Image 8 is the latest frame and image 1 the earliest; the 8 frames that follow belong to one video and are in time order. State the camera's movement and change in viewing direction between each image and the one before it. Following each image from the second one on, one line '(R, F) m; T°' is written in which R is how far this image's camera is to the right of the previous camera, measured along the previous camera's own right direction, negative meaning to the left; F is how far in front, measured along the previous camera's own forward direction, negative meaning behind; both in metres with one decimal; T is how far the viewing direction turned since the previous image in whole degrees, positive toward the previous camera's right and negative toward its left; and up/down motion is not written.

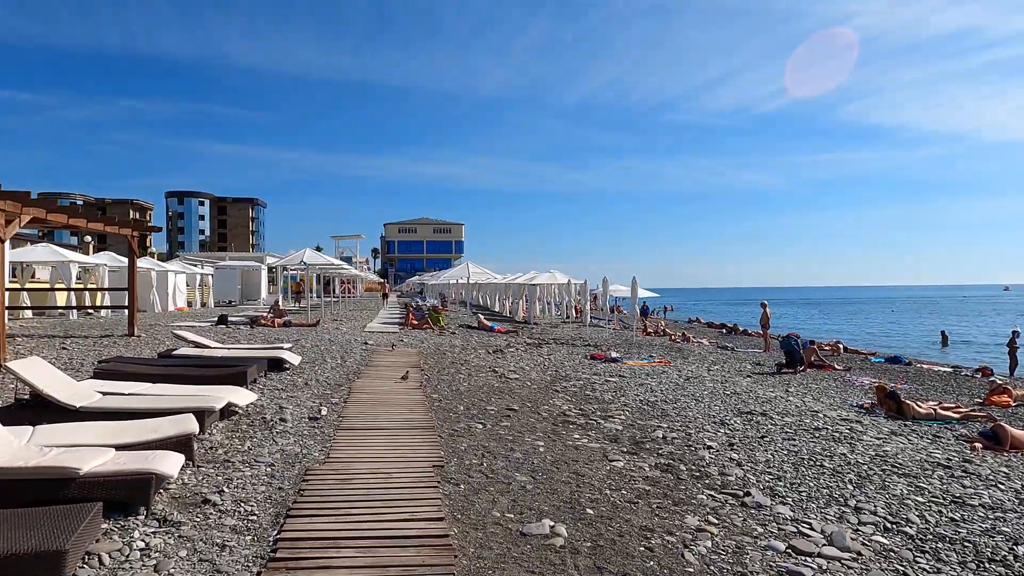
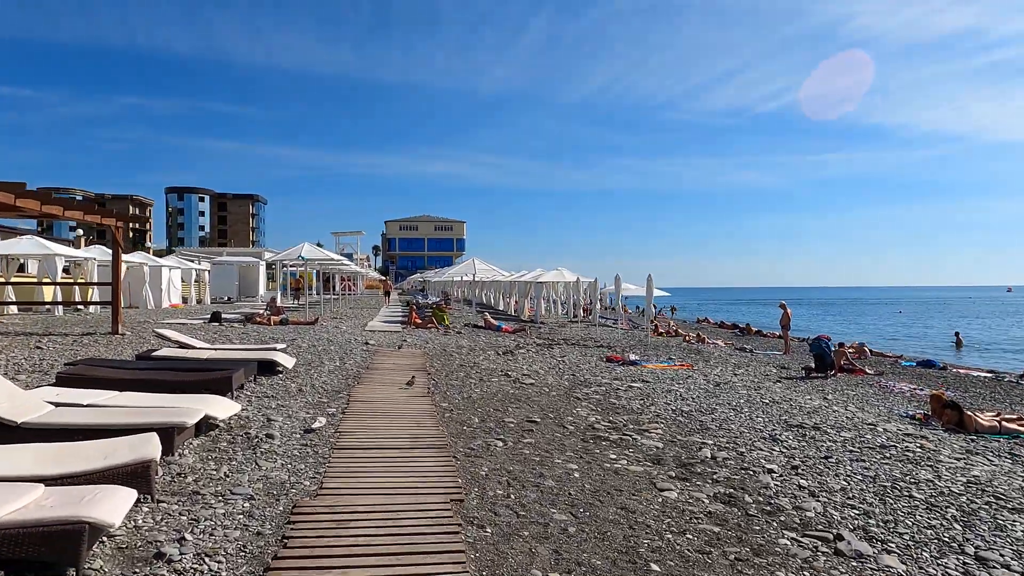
(-0.3, +1.1) m; 0°
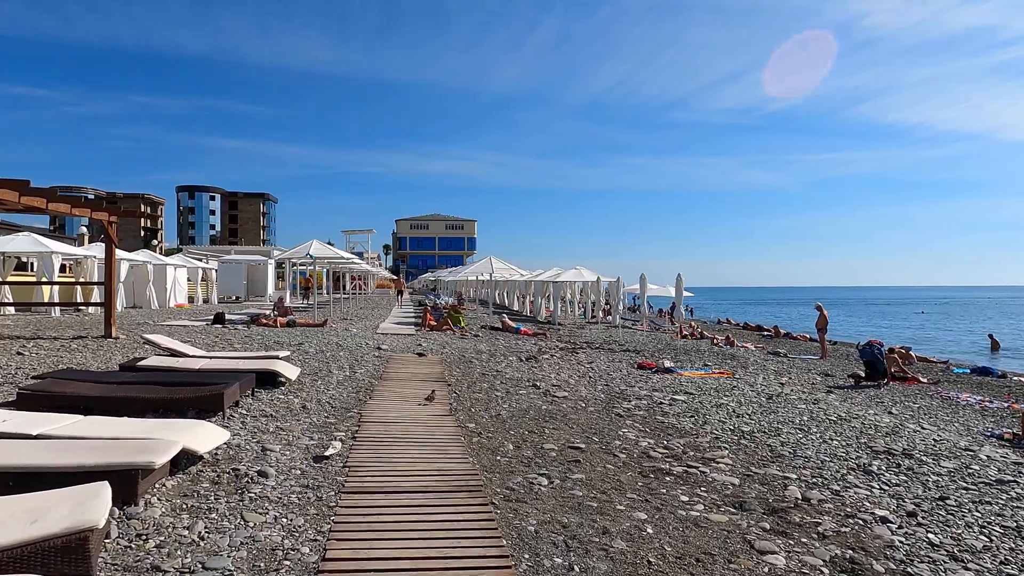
(-0.3, +1.2) m; -1°
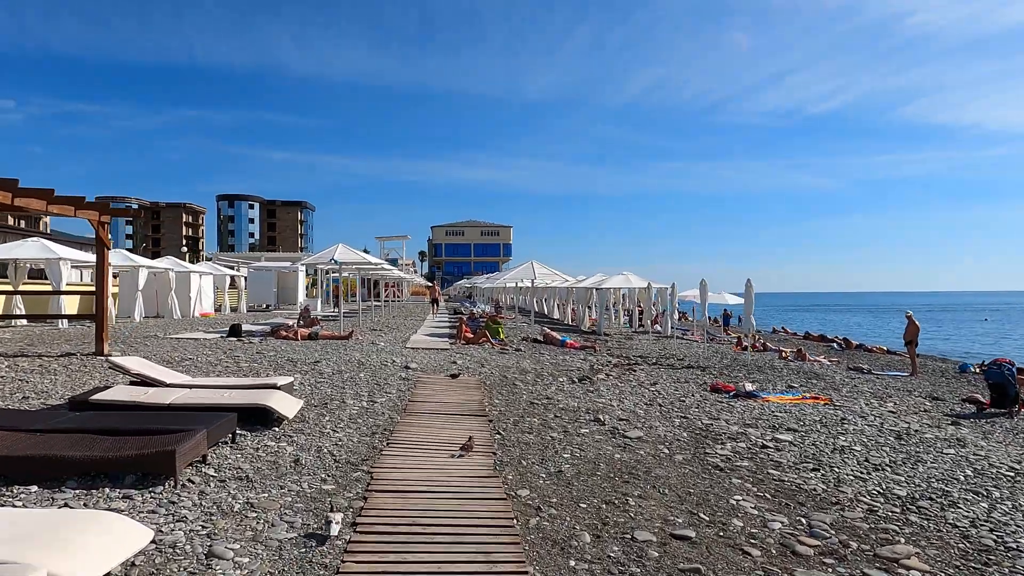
(-0.3, +2.1) m; -3°
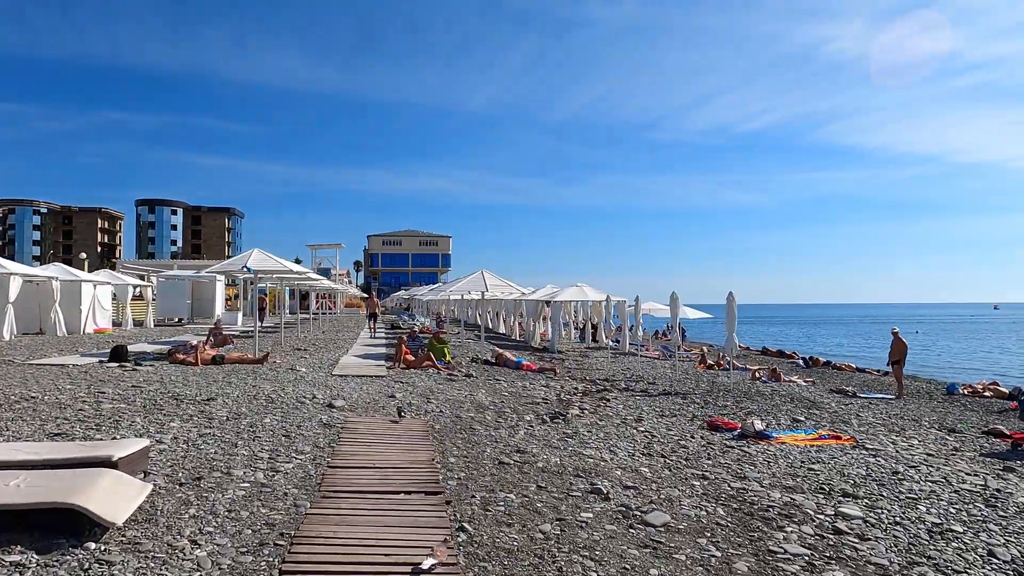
(-0.2, +2.5) m; +5°
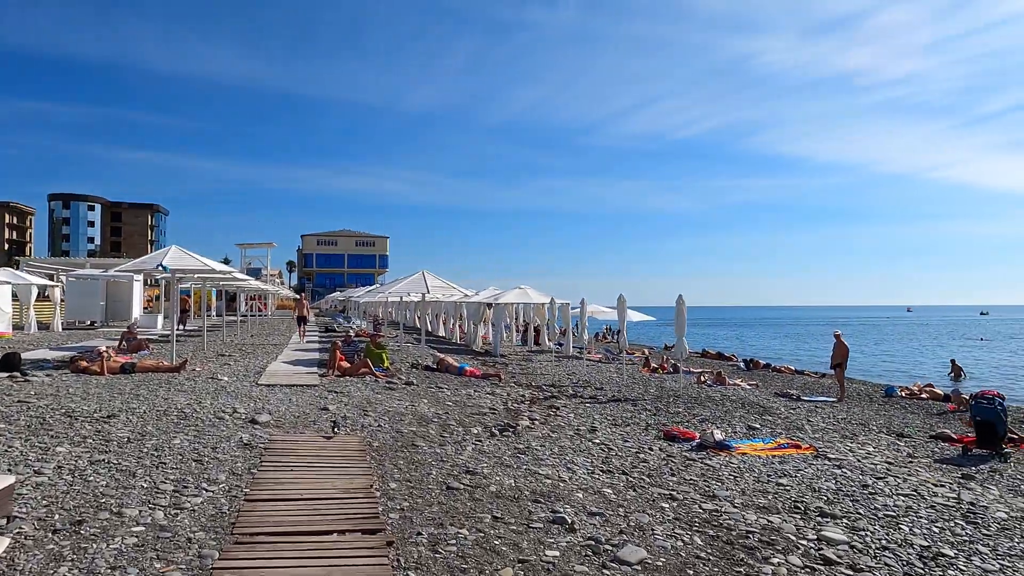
(-0.1, +0.8) m; +5°
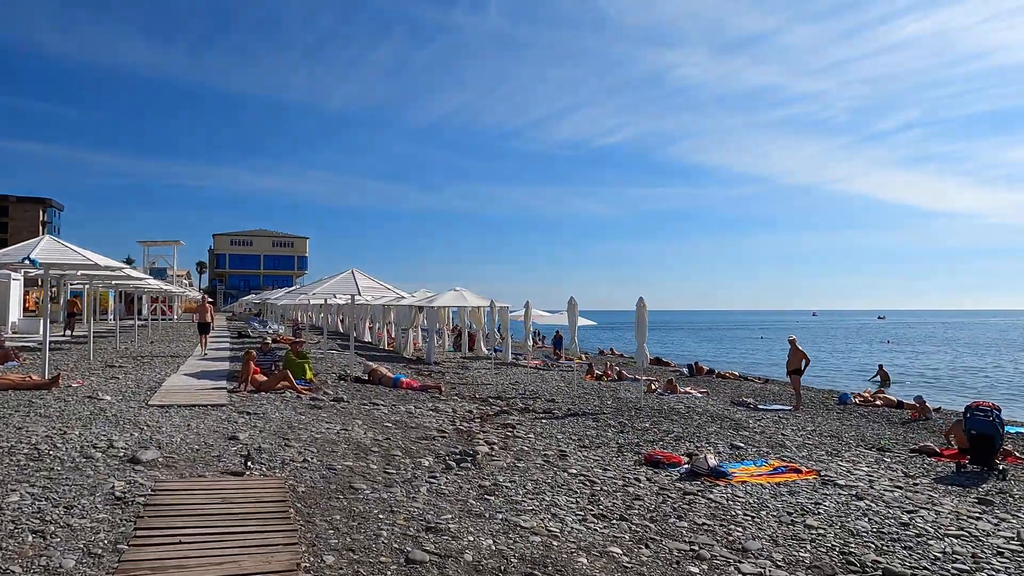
(-0.4, +1.6) m; +7°
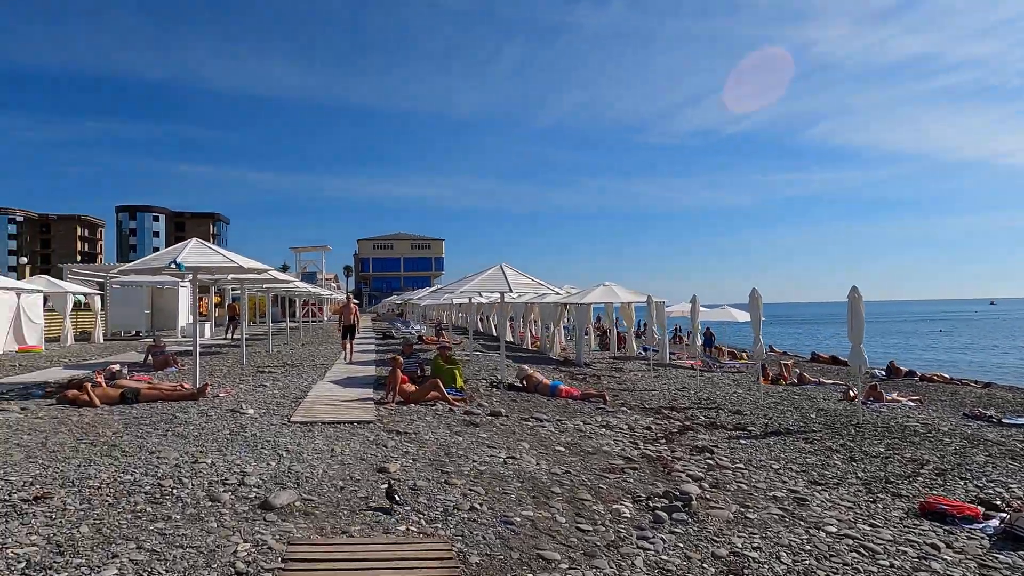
(-0.7, +1.7) m; -11°
